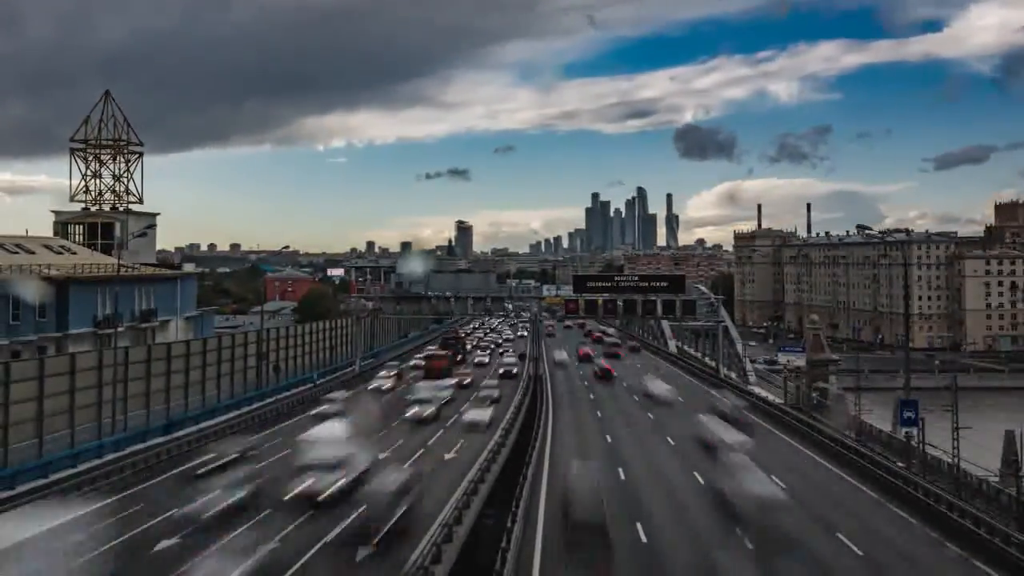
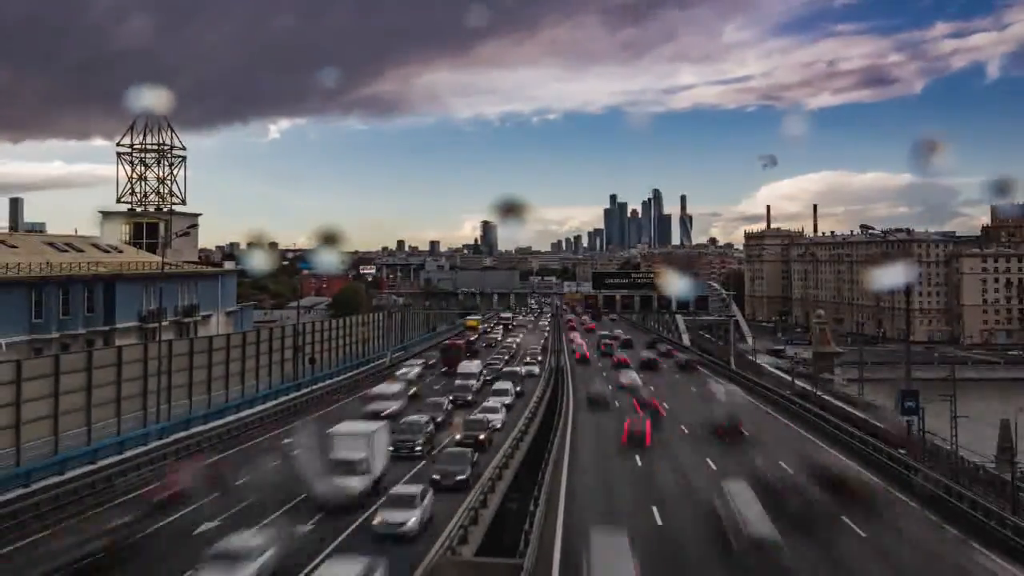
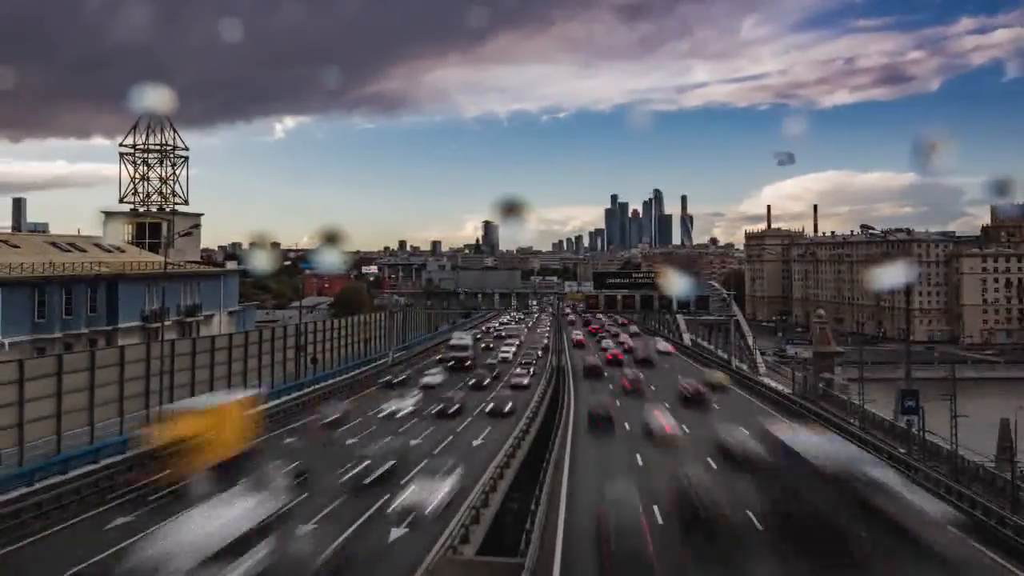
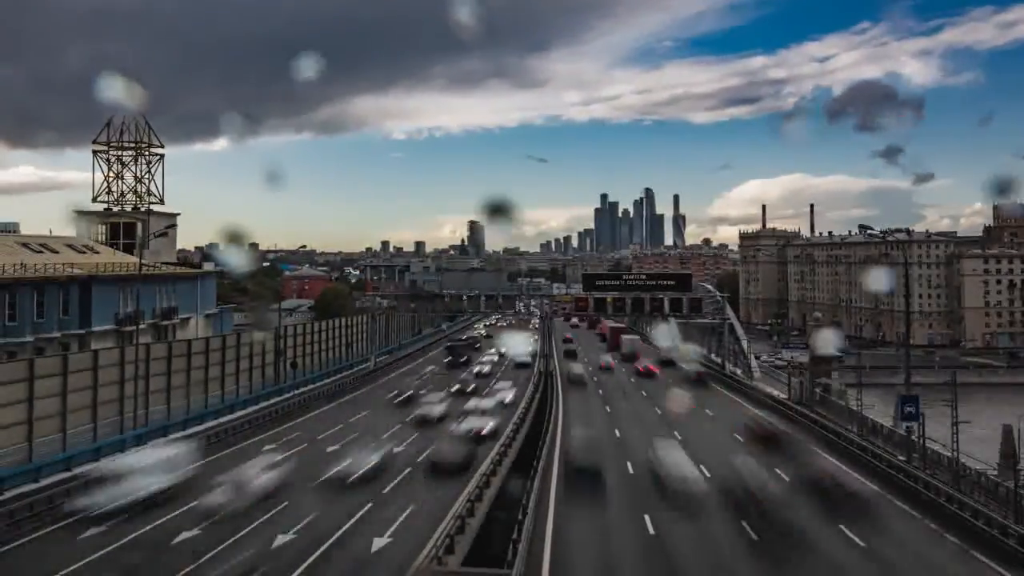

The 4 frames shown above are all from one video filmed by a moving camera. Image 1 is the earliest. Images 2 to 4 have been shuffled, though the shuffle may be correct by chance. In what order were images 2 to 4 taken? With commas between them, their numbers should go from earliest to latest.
4, 2, 3
